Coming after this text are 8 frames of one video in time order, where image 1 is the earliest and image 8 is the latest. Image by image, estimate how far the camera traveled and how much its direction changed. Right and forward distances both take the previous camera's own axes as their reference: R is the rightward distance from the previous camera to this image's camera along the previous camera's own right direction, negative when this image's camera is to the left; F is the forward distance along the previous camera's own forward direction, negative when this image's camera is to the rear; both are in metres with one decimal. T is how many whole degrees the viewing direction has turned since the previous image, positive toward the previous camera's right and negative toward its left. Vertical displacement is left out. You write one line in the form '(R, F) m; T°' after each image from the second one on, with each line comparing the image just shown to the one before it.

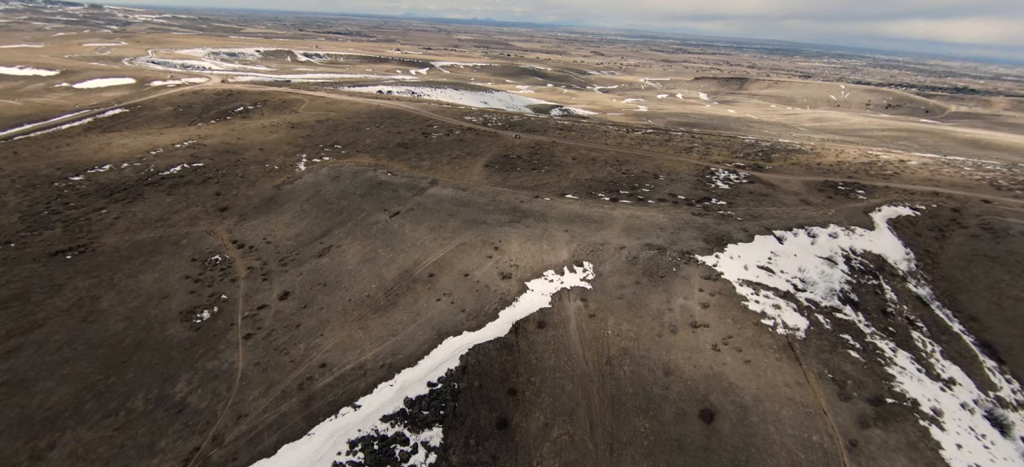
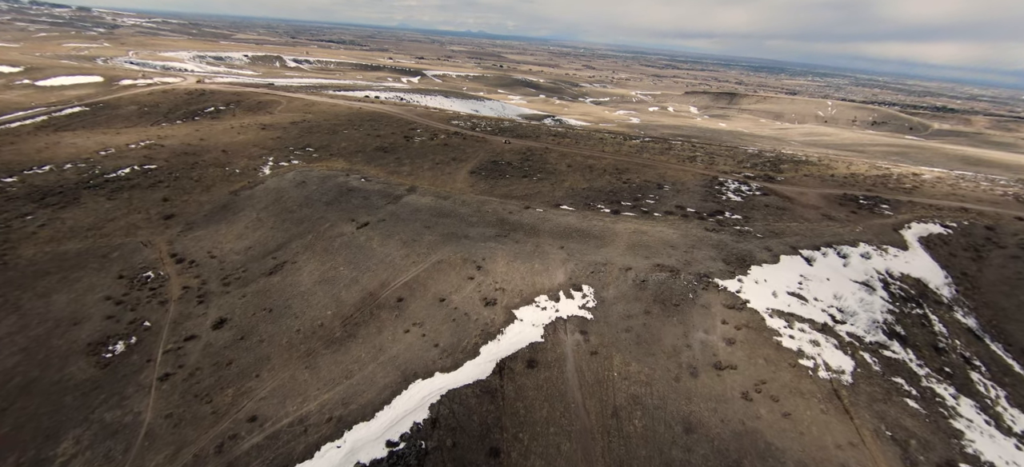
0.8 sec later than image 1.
(+0.4, +5.7) m; +1°
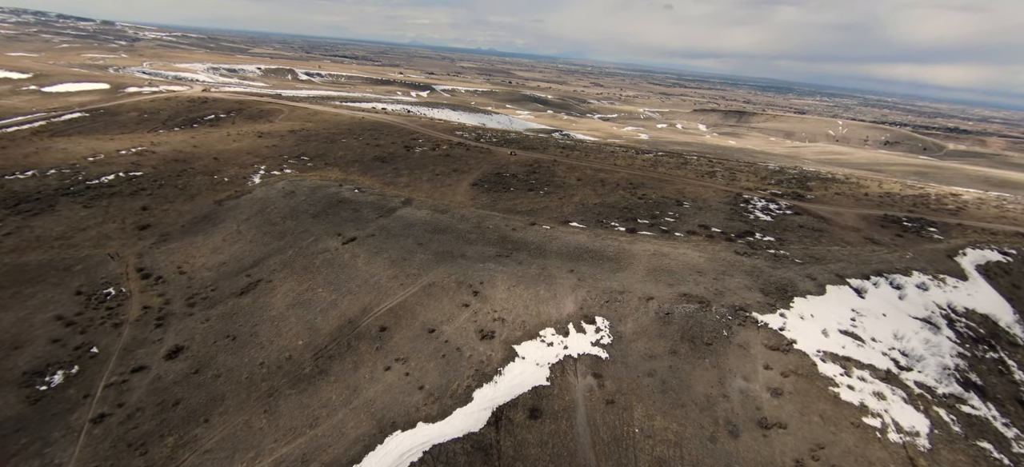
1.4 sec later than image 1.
(+0.2, +4.0) m; -1°
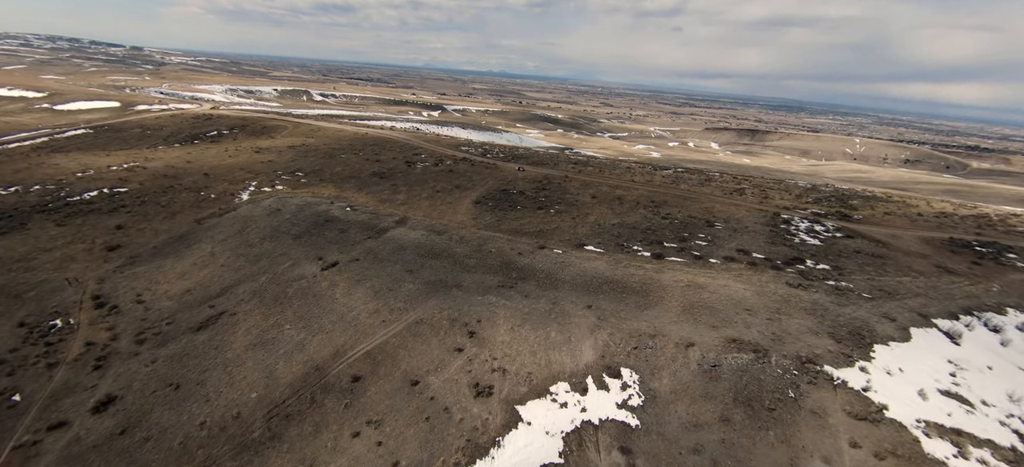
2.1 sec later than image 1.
(+0.3, +4.7) m; -1°
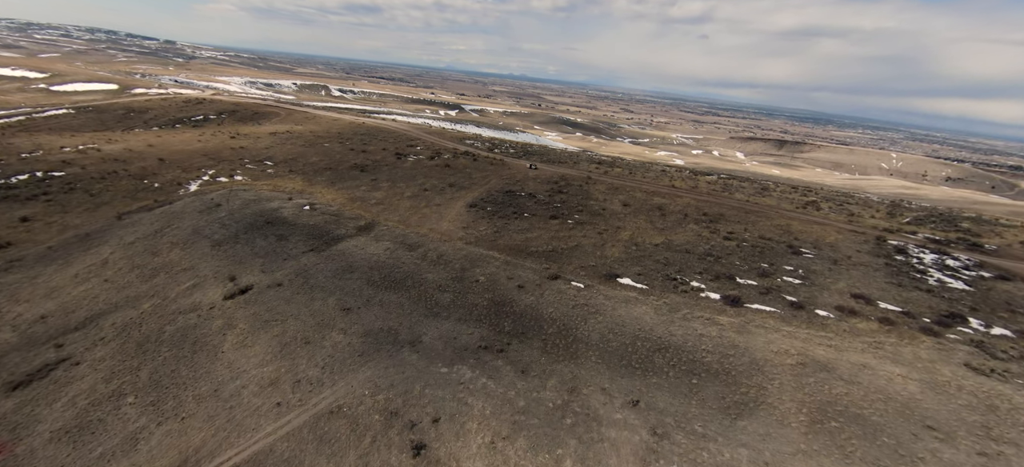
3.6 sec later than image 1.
(+0.7, +9.8) m; -2°
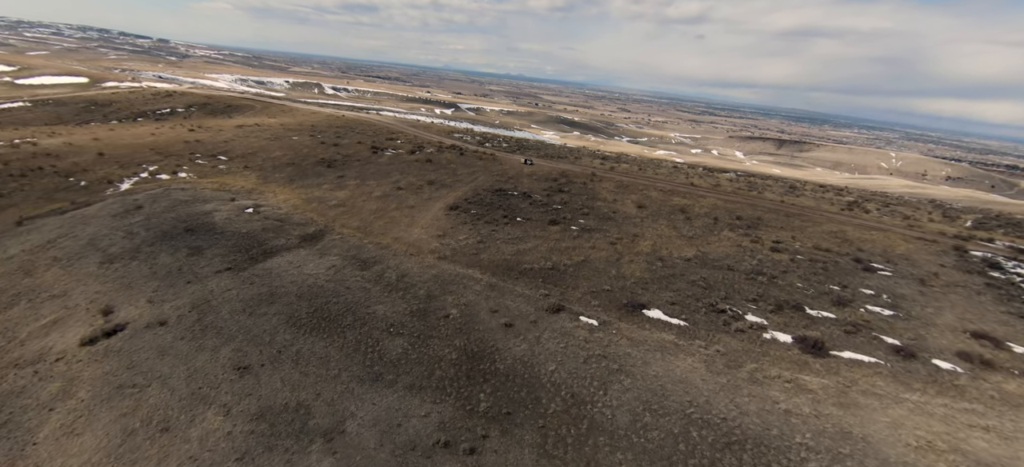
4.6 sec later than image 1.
(+0.5, +5.8) m; 0°
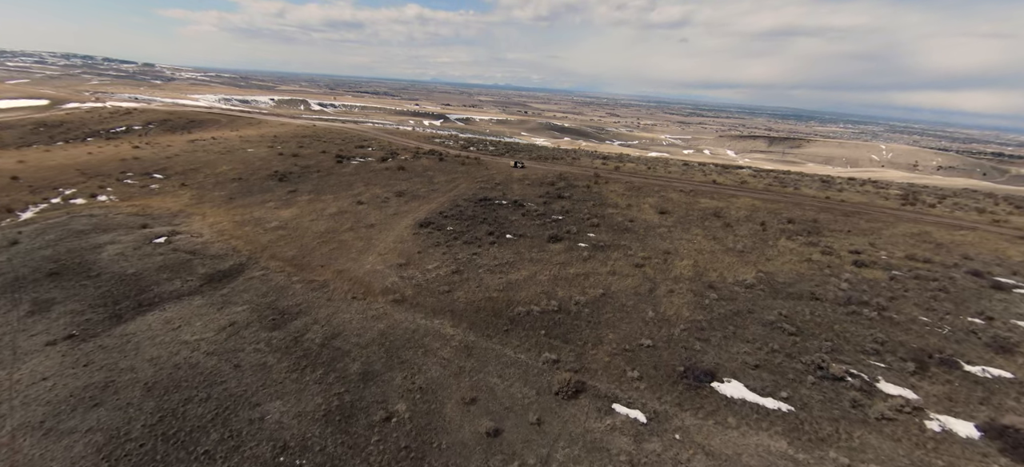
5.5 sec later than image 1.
(+0.3, +5.6) m; +1°
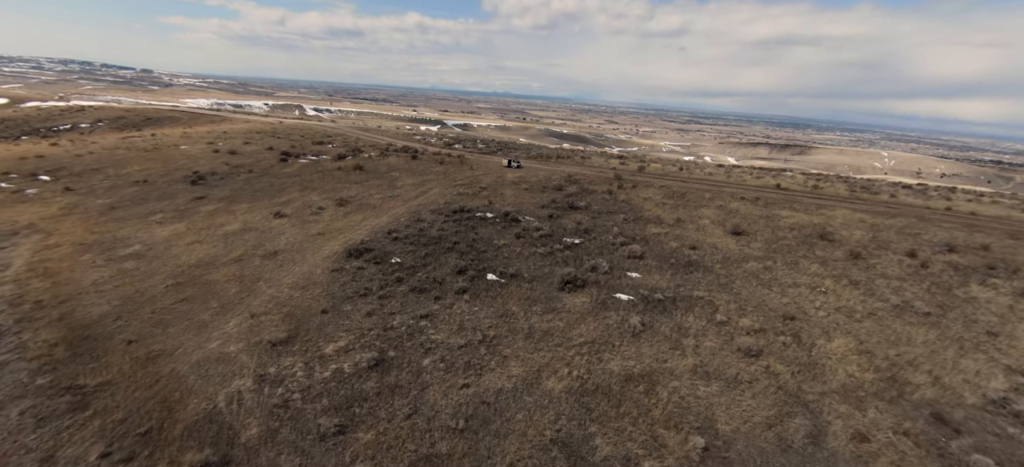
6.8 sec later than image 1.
(+0.3, +7.4) m; 0°
